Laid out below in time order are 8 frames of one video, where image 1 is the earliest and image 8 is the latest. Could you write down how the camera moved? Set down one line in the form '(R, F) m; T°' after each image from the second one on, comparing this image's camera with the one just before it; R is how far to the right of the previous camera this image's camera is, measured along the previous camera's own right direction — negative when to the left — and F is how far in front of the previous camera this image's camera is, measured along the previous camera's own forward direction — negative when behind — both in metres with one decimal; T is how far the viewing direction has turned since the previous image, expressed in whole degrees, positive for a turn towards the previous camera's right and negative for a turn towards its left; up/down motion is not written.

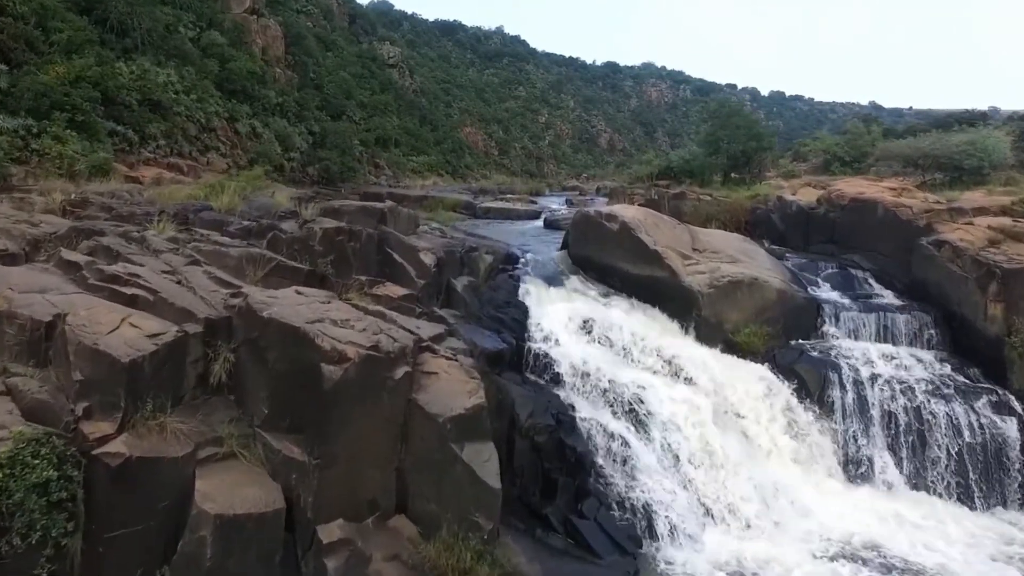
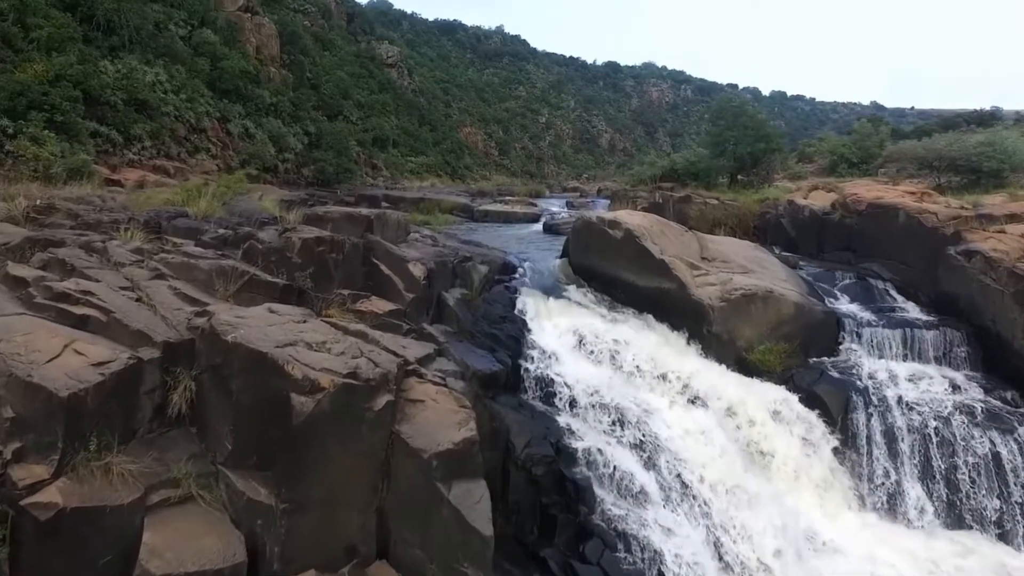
(+0.1, +0.7) m; 0°
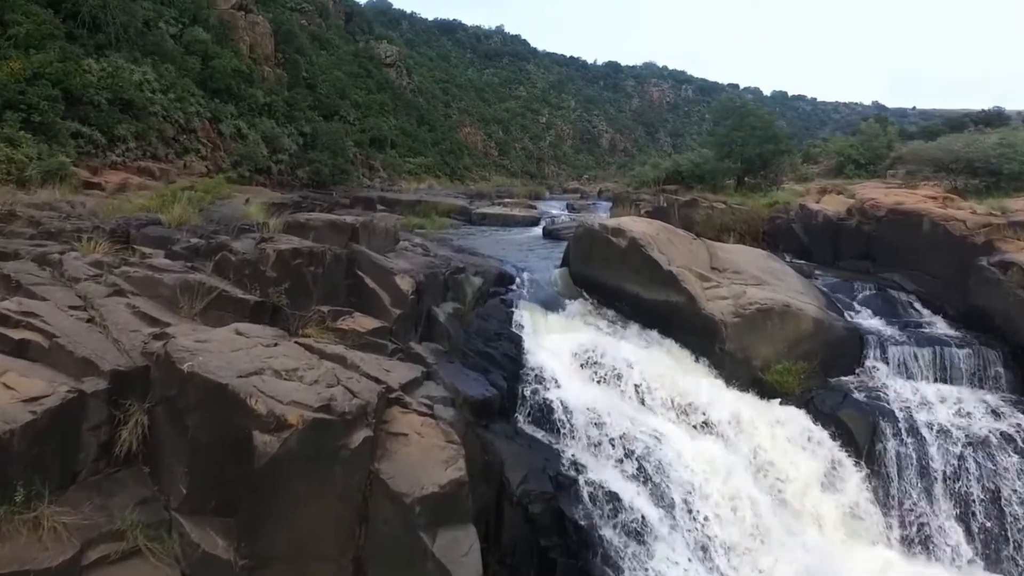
(+0.1, +0.7) m; 0°
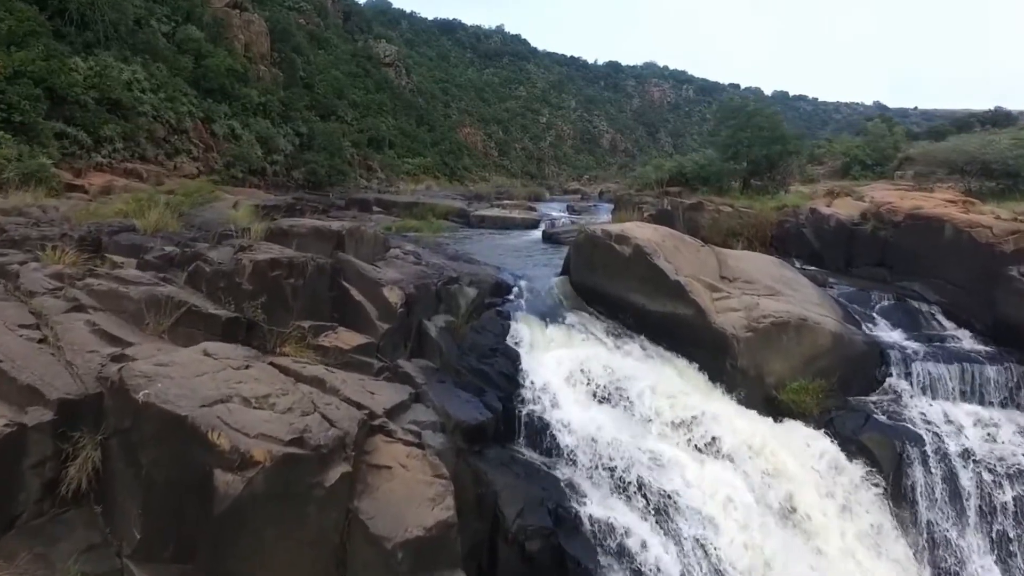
(0.0, +0.5) m; 0°
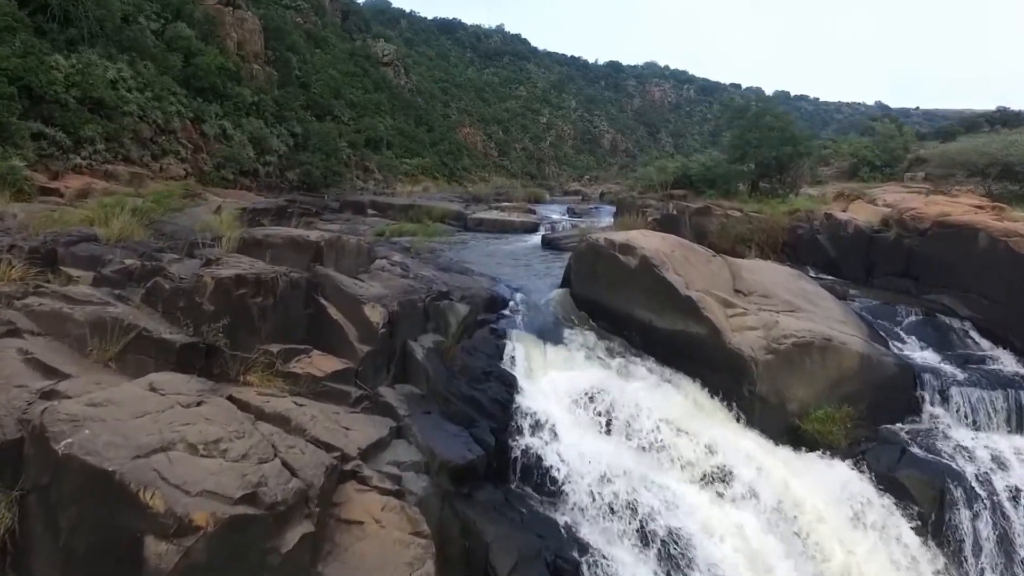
(+0.1, +0.7) m; 0°
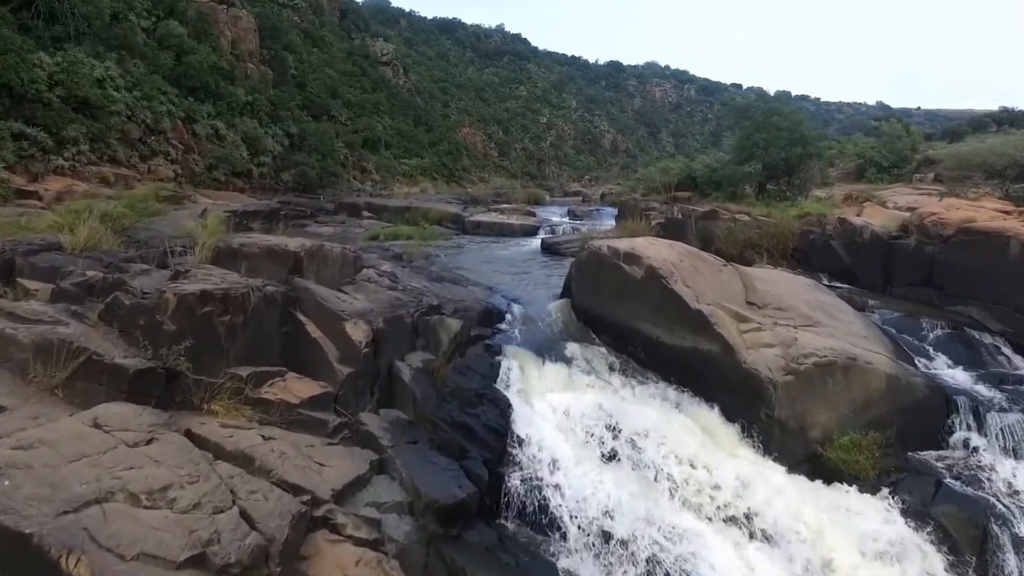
(0.0, +0.6) m; 0°
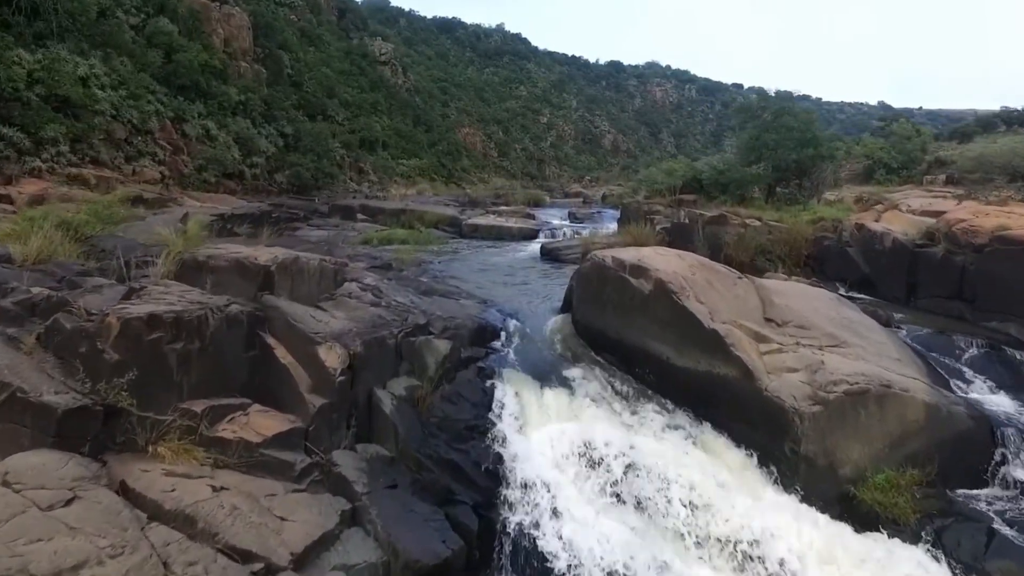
(+0.1, +0.7) m; 0°
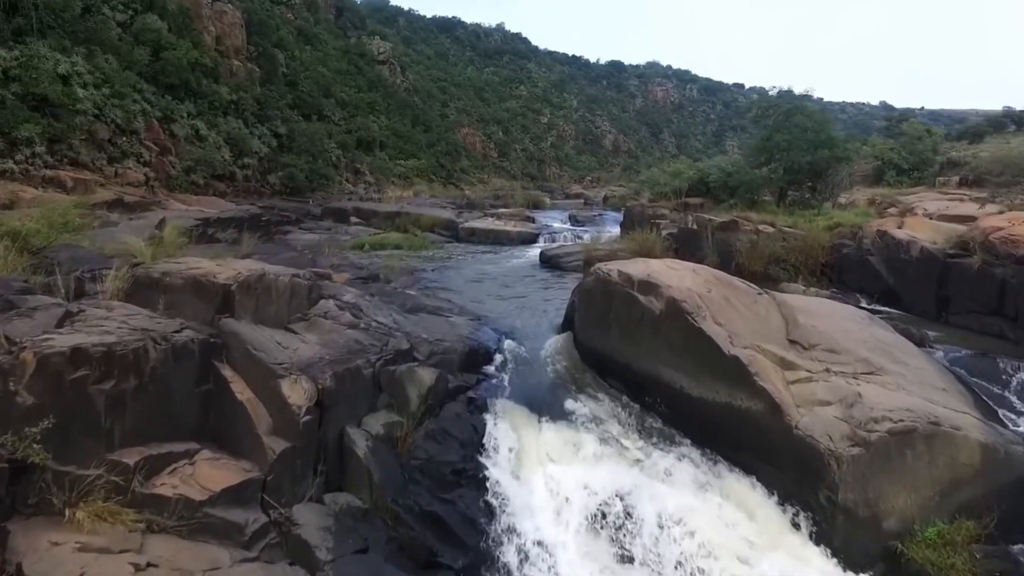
(+0.1, +0.7) m; 0°
